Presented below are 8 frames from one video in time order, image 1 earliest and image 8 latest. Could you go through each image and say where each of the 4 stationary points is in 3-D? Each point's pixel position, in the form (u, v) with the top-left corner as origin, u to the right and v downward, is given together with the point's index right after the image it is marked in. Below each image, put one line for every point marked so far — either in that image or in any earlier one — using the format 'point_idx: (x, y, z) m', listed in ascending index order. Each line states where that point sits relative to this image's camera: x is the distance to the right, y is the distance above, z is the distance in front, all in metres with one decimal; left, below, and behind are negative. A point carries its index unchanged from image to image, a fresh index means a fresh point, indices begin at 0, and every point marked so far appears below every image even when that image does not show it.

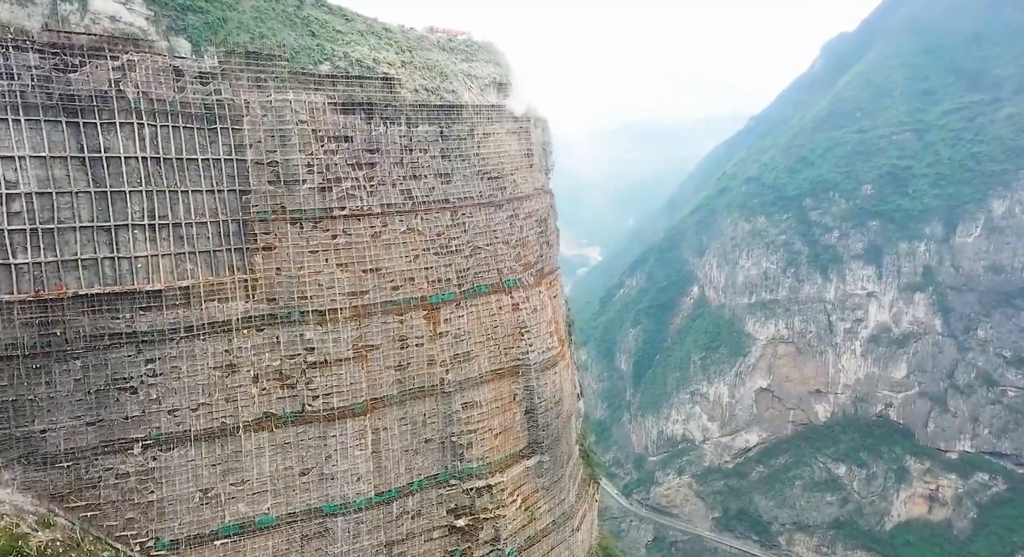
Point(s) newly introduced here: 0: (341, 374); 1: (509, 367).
0: (-1.6, -0.9, +6.0) m
1: (0.0, -1.0, +7.2) m
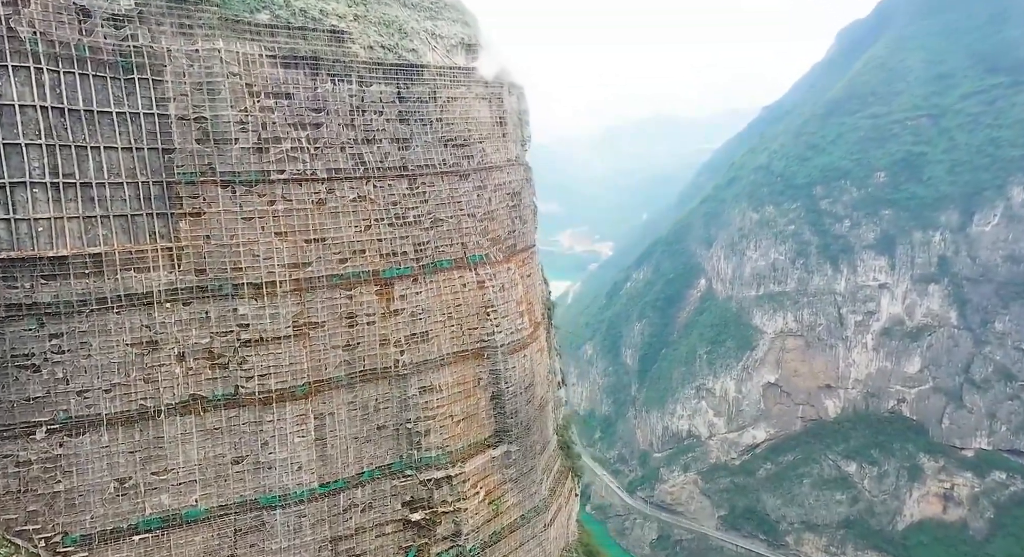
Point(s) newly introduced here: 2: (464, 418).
0: (-2.0, -0.7, +5.5) m
1: (-0.4, -0.8, +6.7) m
2: (-0.5, -1.5, +6.5) m
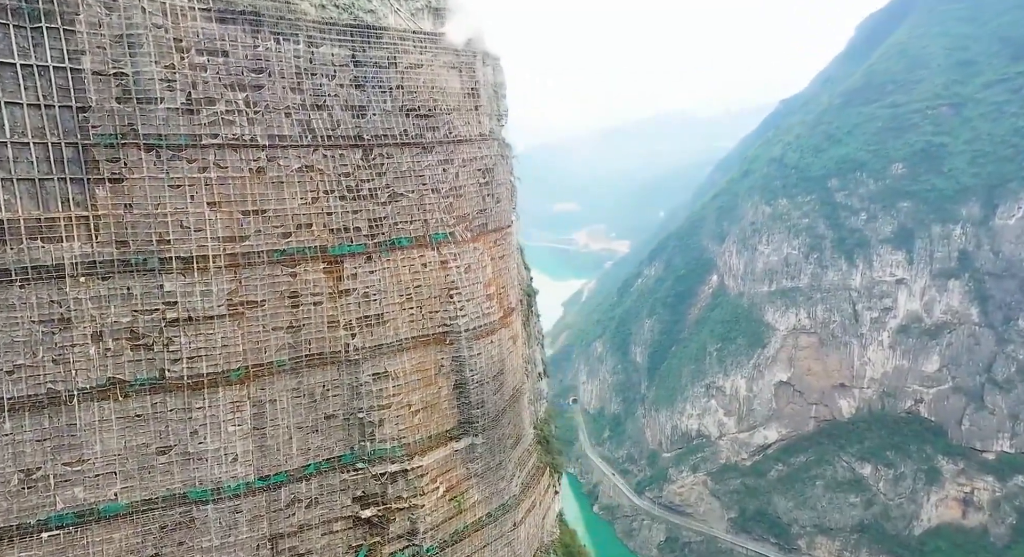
0: (-2.4, -0.4, +5.0) m
1: (-0.7, -0.5, +6.2) m
2: (-0.9, -1.3, +6.0) m
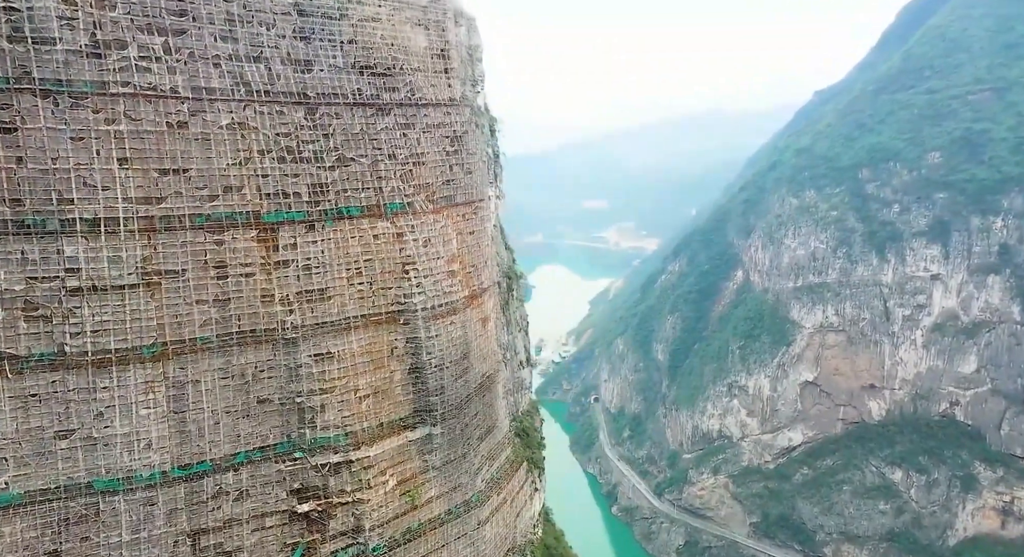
0: (-2.8, -0.2, +4.5) m
1: (-1.1, -0.3, +5.6) m
2: (-1.2, -1.0, +5.5) m
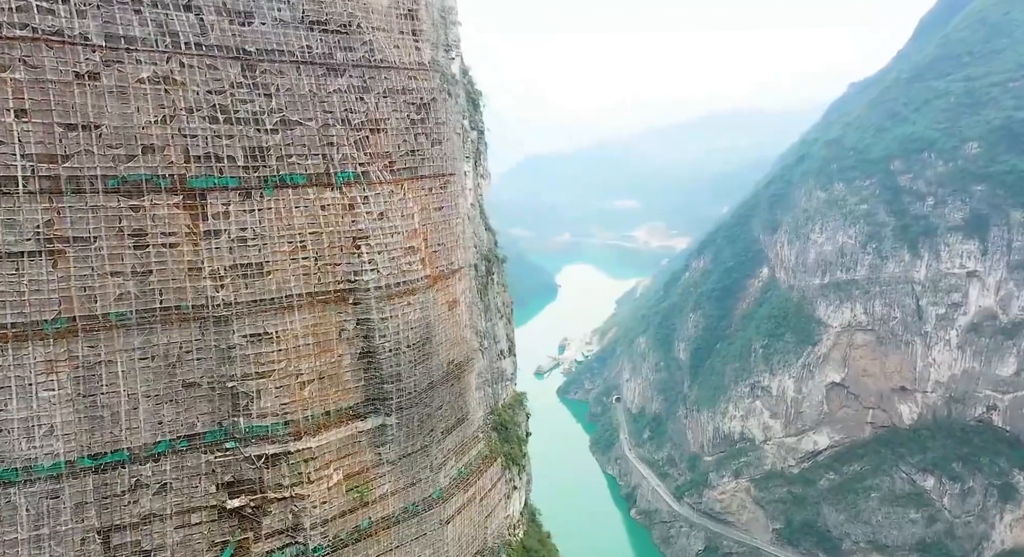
0: (-3.1, 0.0, +4.1) m
1: (-1.4, -0.1, +5.1) m
2: (-1.6, -0.8, +5.0) m
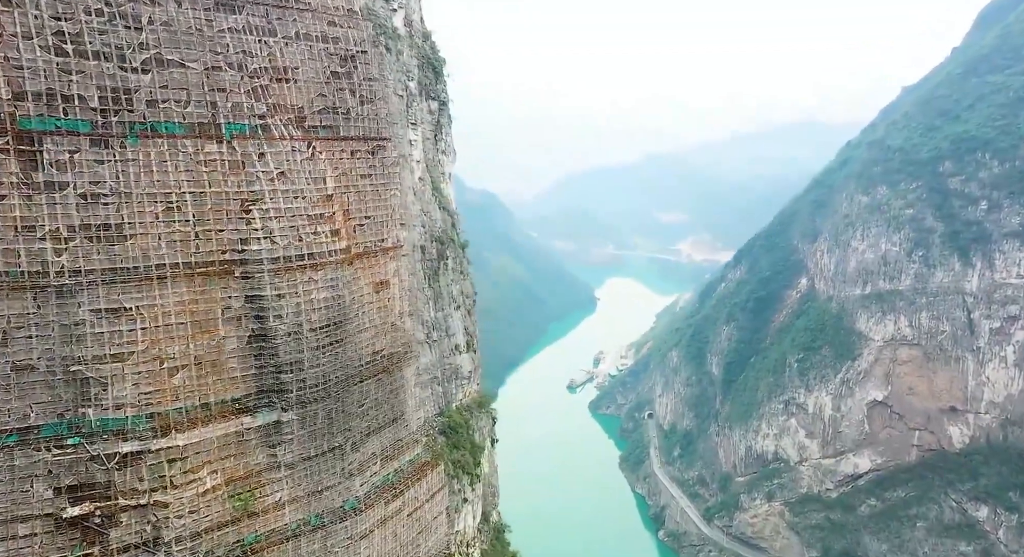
0: (-3.8, +0.3, +3.4) m
1: (-2.0, +0.1, +4.3) m
2: (-2.2, -0.6, +4.2) m
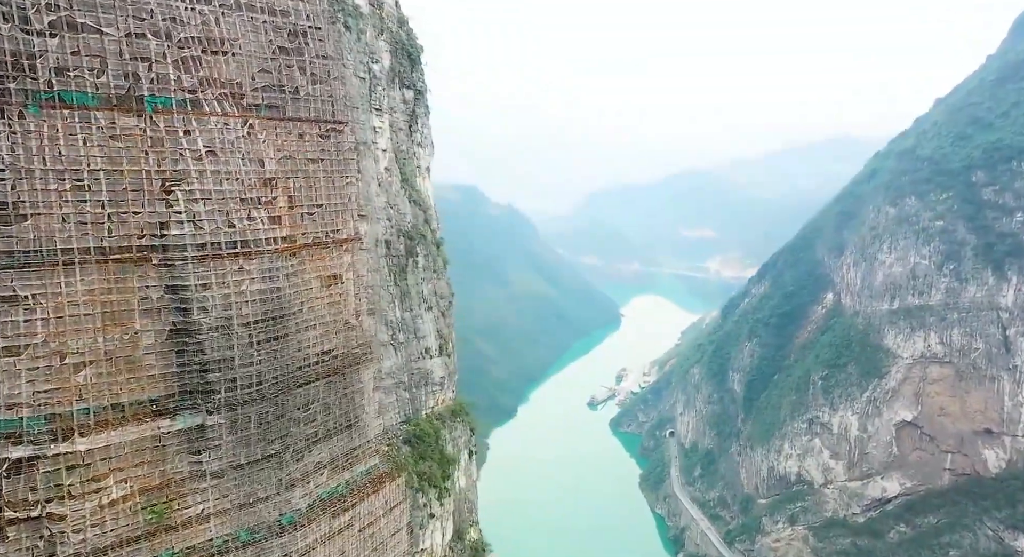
0: (-4.2, +0.4, +3.1) m
1: (-2.3, +0.2, +3.9) m
2: (-2.5, -0.5, +3.8) m
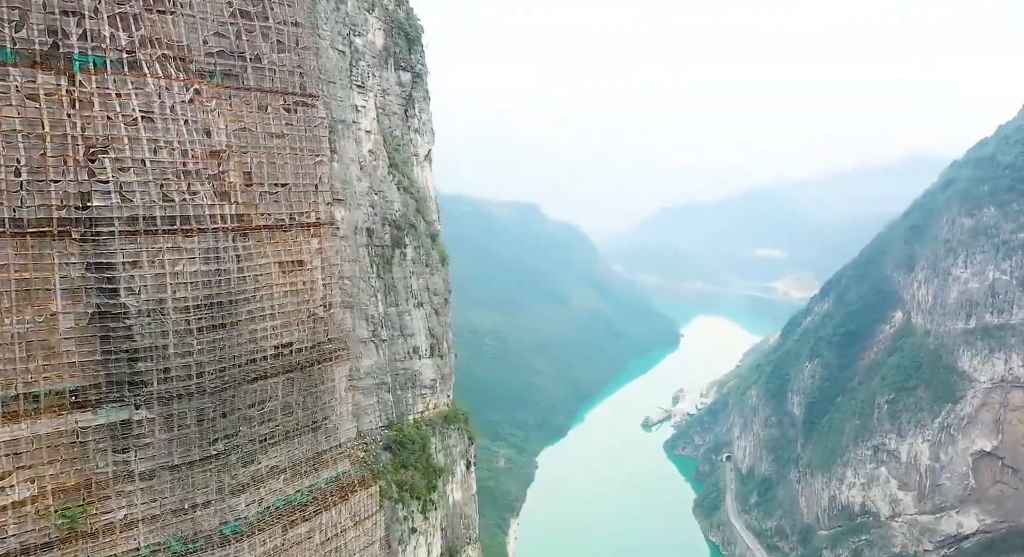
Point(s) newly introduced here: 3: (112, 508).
0: (-4.4, +0.6, +2.9) m
1: (-2.6, +0.3, +3.5) m
2: (-2.7, -0.4, +3.4) m
3: (-2.3, -1.3, +3.6) m
